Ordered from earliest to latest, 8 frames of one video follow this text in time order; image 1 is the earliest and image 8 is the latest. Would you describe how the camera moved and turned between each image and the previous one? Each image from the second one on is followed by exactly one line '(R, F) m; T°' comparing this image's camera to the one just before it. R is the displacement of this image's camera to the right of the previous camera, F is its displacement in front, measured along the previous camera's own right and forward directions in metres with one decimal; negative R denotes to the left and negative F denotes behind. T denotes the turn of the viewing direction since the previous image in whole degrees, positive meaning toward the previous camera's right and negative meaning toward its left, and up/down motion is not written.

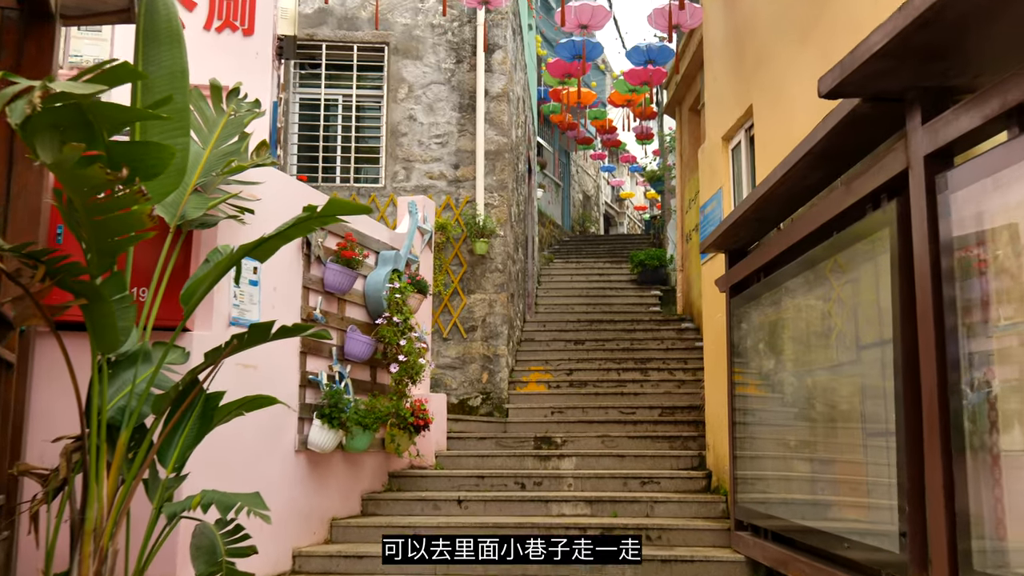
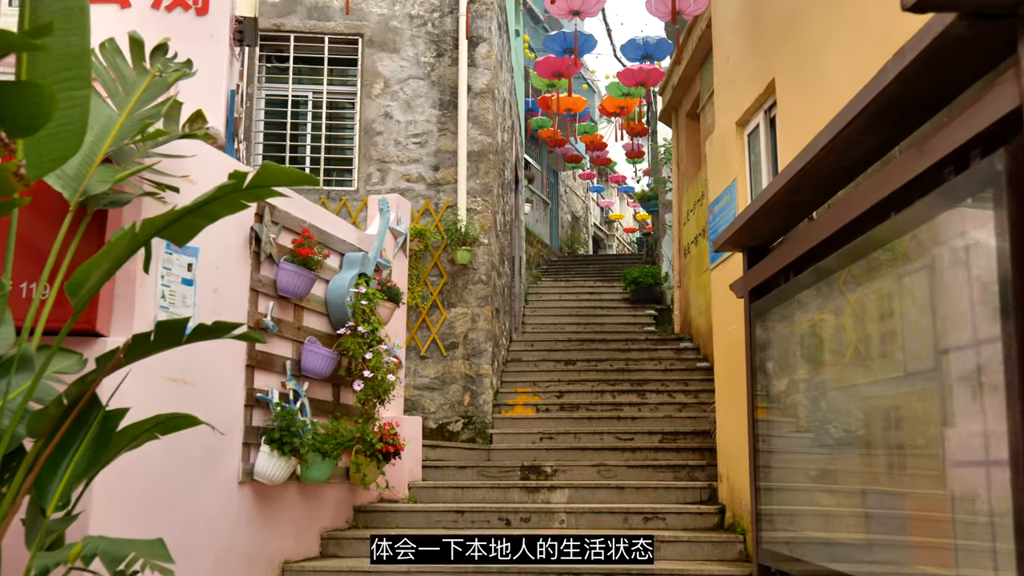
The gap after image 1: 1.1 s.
(0.0, +0.8) m; +1°
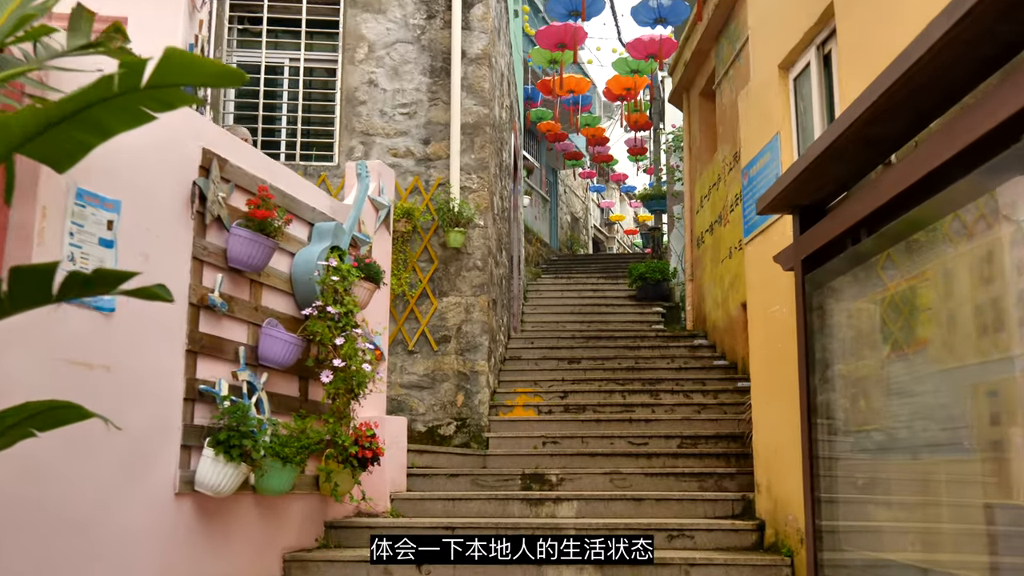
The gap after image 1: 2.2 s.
(0.0, +0.9) m; 0°
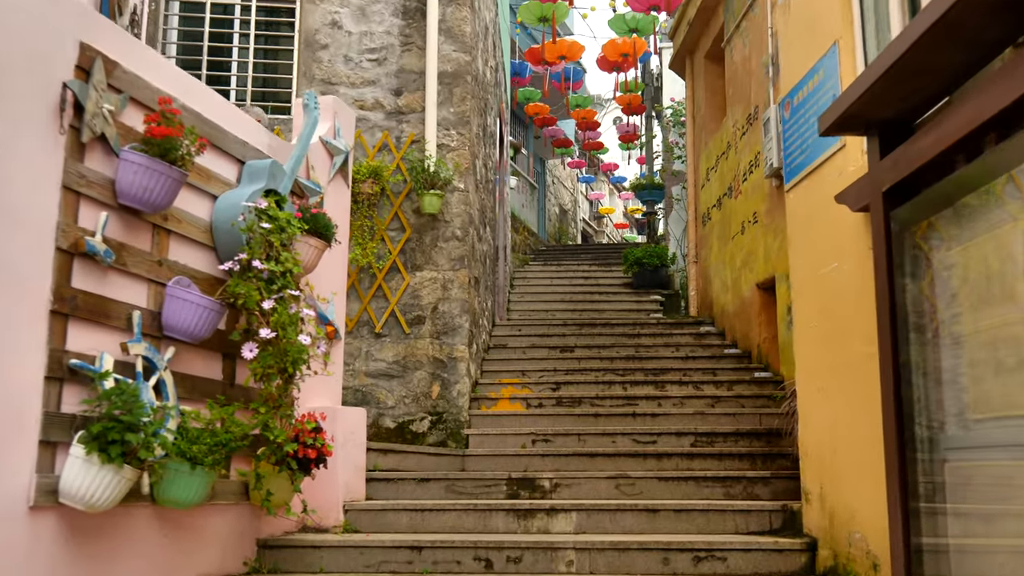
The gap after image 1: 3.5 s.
(0.0, +1.0) m; +1°
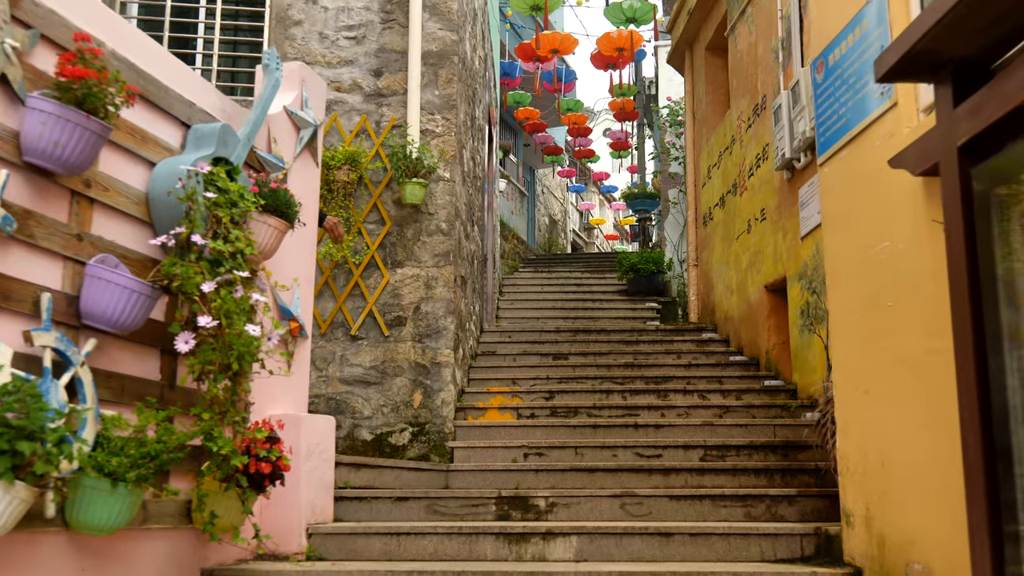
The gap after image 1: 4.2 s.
(0.0, +0.6) m; +1°
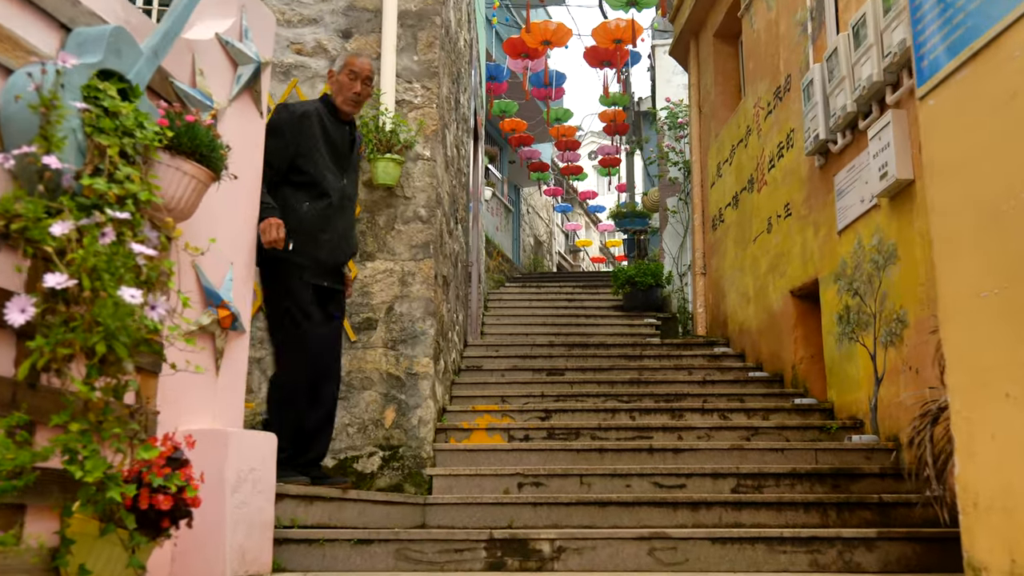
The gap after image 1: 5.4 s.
(0.0, +0.9) m; +1°
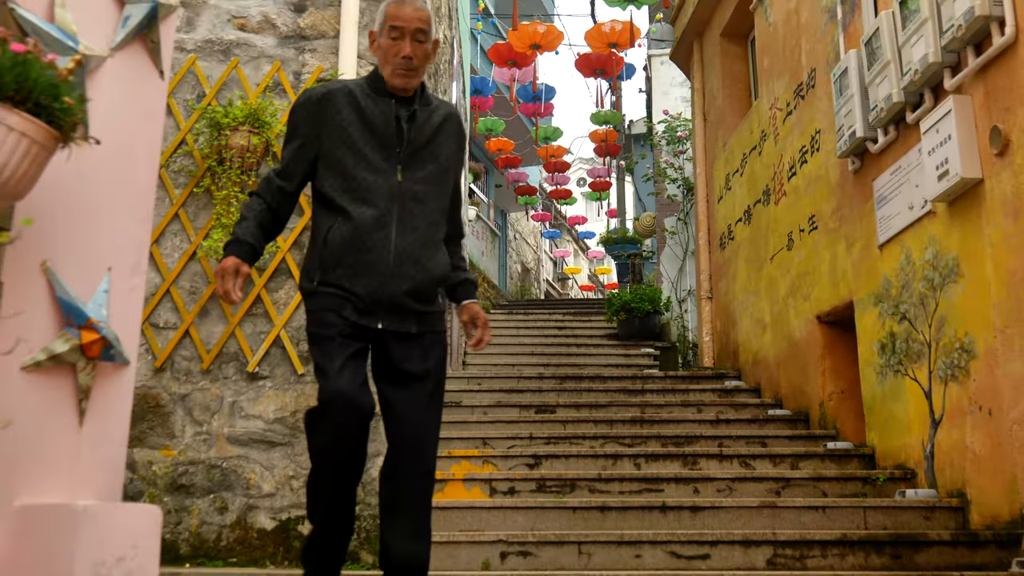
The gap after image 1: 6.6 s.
(0.0, +0.8) m; +1°
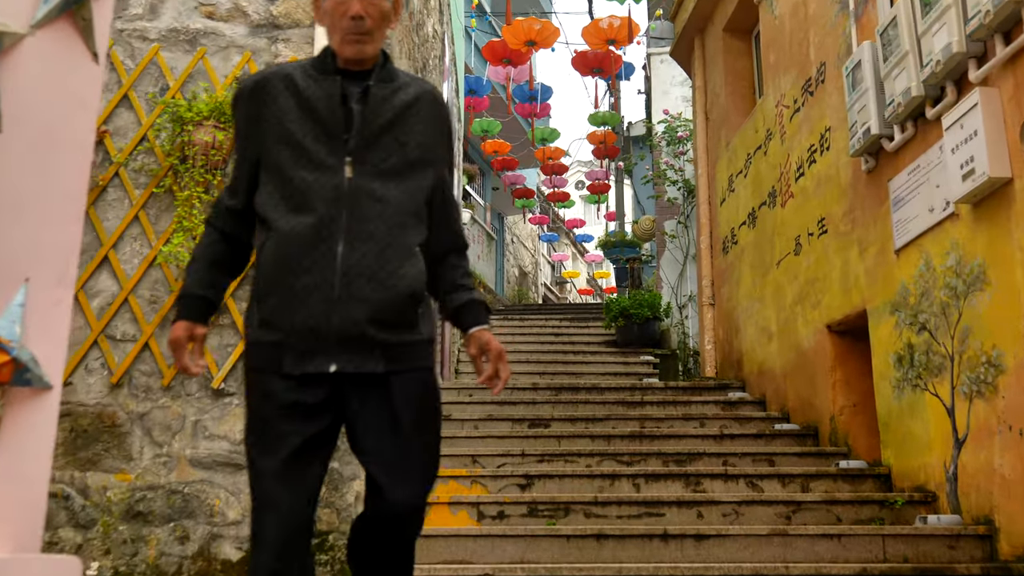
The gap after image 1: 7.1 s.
(0.0, +0.3) m; 0°
